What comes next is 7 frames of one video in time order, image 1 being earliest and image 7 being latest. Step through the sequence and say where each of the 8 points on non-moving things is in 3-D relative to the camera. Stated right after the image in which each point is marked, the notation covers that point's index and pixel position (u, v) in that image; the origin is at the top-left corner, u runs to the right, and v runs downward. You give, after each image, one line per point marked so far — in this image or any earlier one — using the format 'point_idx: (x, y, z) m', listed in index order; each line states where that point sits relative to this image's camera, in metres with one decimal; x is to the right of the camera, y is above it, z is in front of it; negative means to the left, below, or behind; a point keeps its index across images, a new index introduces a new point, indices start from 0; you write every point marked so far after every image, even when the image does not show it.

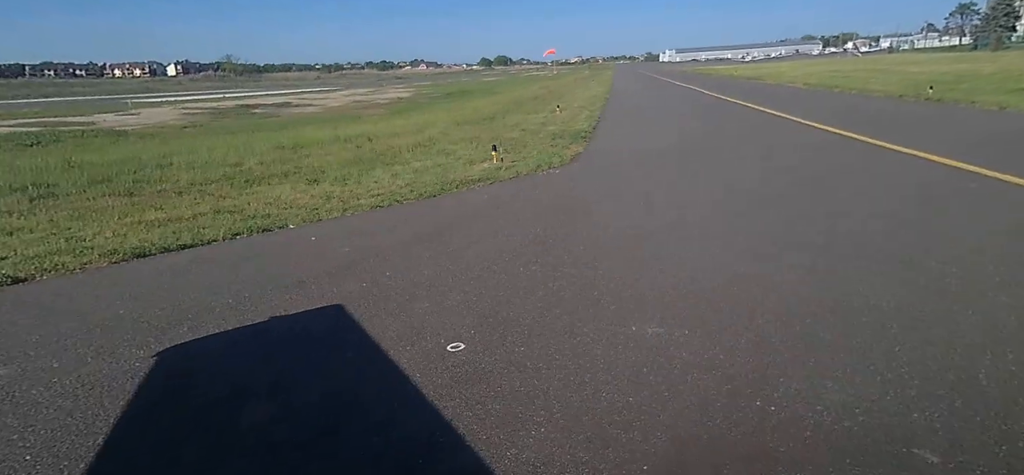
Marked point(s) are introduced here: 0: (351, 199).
0: (-2.5, +0.6, +9.9) m
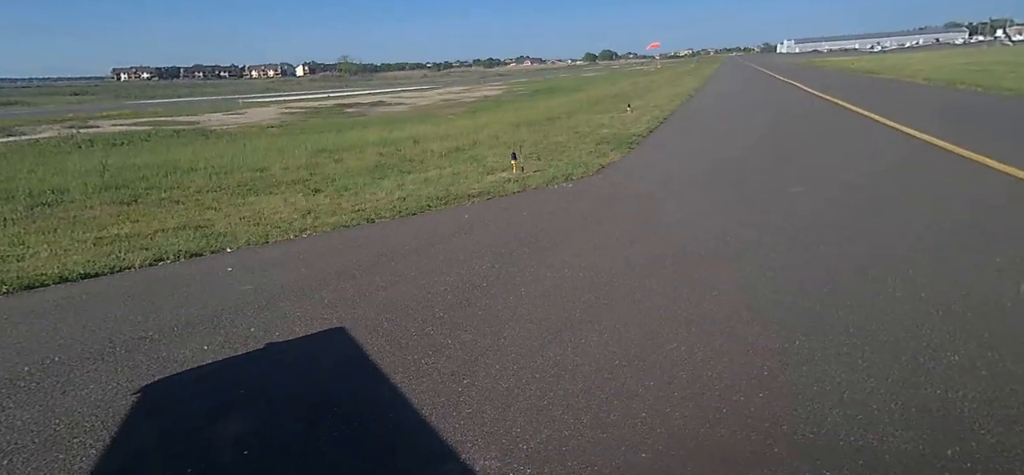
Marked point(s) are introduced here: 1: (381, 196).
0: (-2.7, +0.3, +9.1) m
1: (-2.3, +0.7, +10.4) m
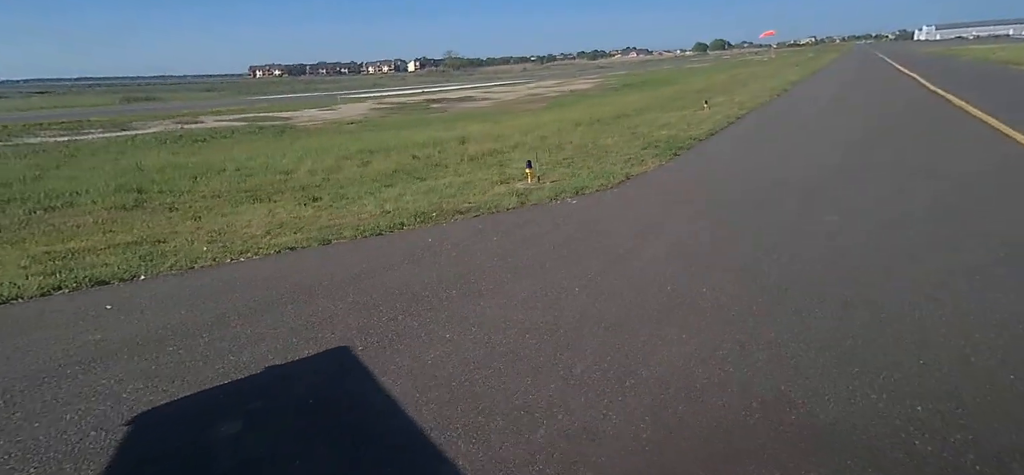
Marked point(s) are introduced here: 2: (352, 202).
0: (-2.9, +0.1, +8.2) m
1: (-2.3, +0.4, +9.5) m
2: (-2.6, +0.6, +10.4) m
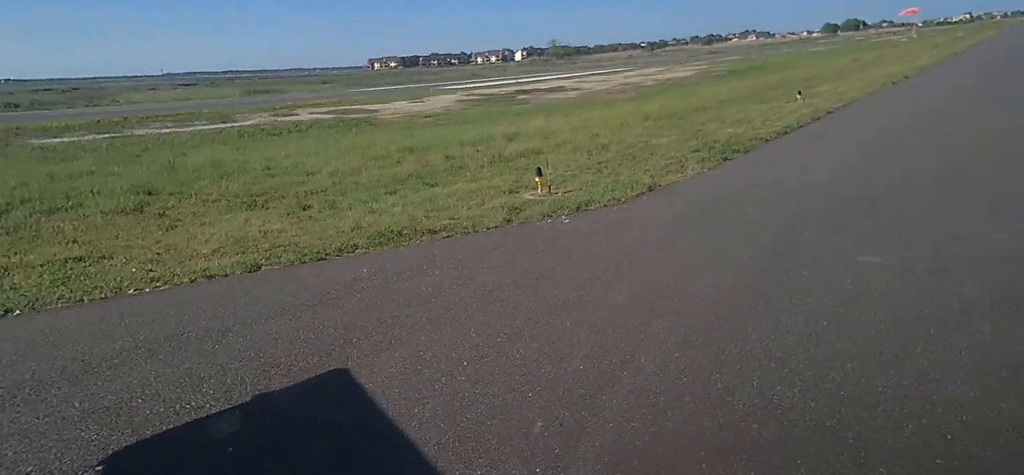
0: (-3.2, -0.2, +7.3) m
1: (-2.4, +0.2, +8.5) m
2: (-2.6, +0.4, +9.4) m
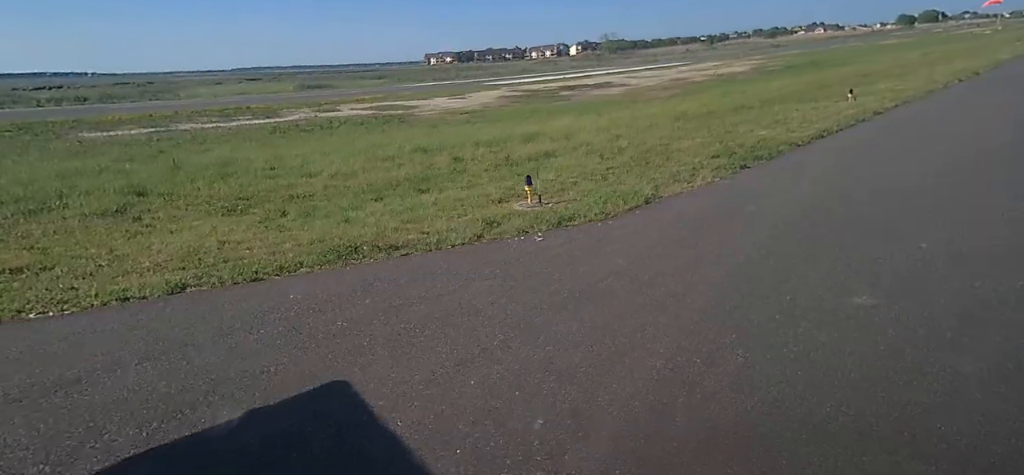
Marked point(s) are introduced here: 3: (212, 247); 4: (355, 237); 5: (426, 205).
0: (-3.7, -0.3, +6.8) m
1: (-2.7, 0.0, +7.8) m
2: (-2.8, +0.2, +8.8) m
3: (-3.6, -0.1, +7.5) m
4: (-1.9, 0.0, +7.6) m
5: (-1.3, +0.5, +9.3) m
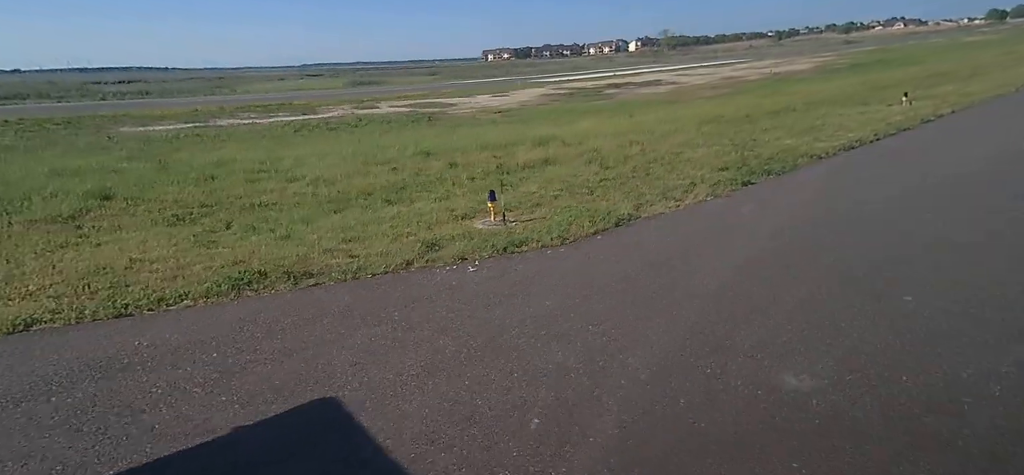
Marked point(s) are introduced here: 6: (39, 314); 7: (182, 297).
0: (-4.4, -0.5, +6.0) m
1: (-3.4, -0.2, +7.0) m
2: (-3.4, 0.0, +7.9) m
3: (-4.3, -0.3, +6.8) m
4: (-2.5, -0.3, +6.6) m
5: (-1.8, +0.2, +8.3) m
6: (-4.1, -0.6, +5.5) m
7: (-3.0, -0.5, +5.6) m
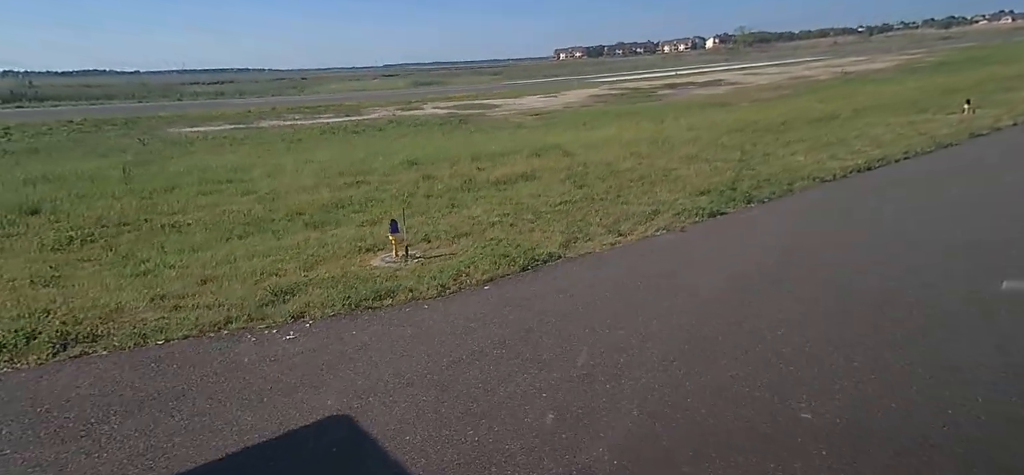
0: (-5.7, -0.9, +5.0) m
1: (-4.5, -0.6, +5.8) m
2: (-4.4, -0.3, +6.8) m
3: (-5.5, -0.7, +5.7) m
4: (-3.8, -0.7, +5.4) m
5: (-2.8, -0.2, +6.9) m
6: (-5.5, -1.0, +4.4) m
7: (-4.4, -0.9, +4.5) m
